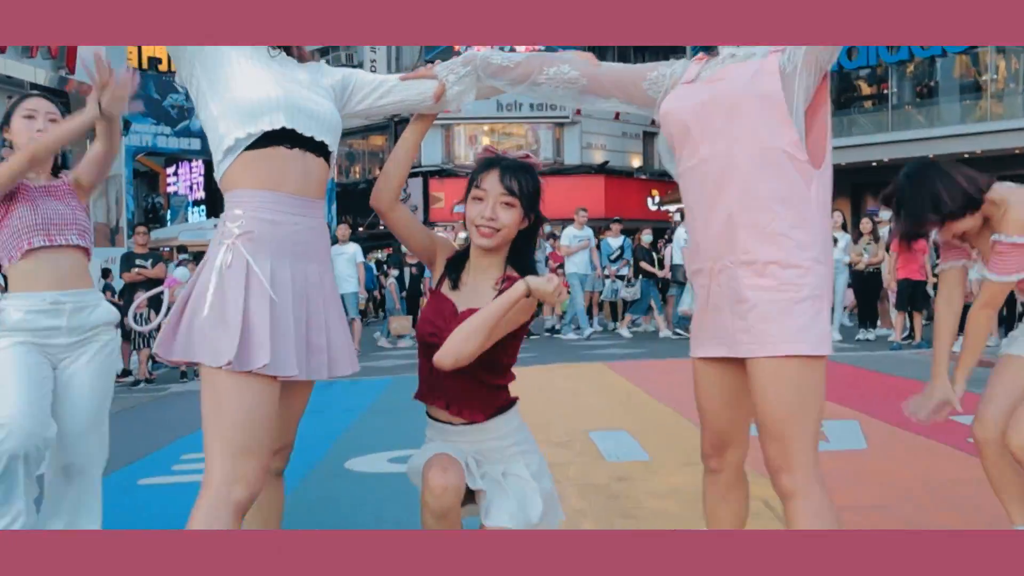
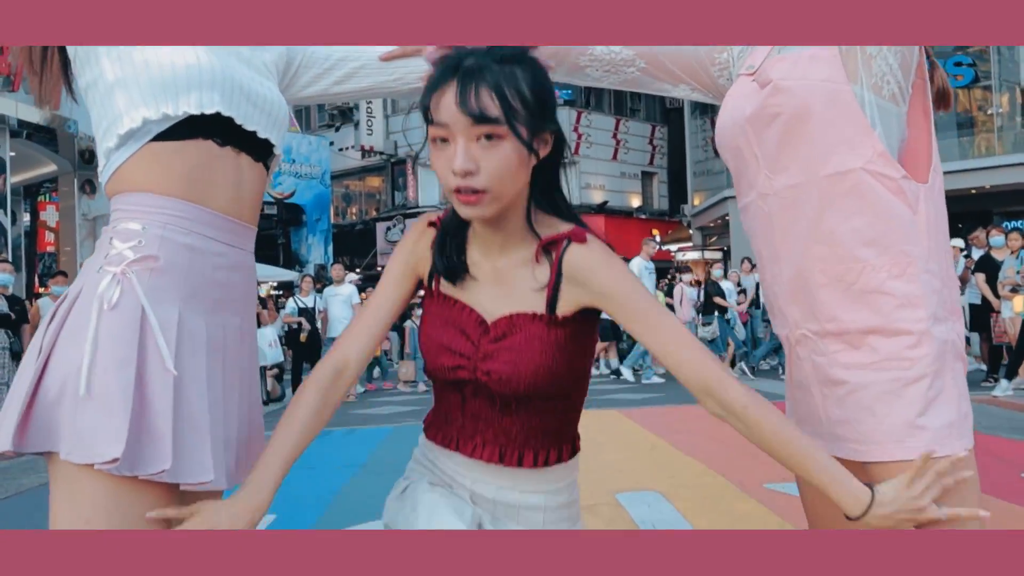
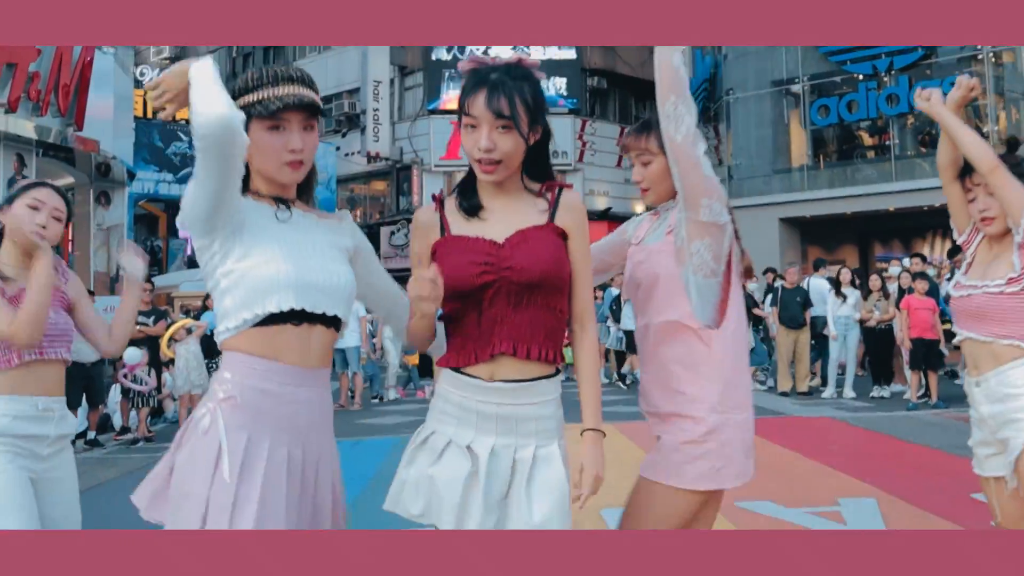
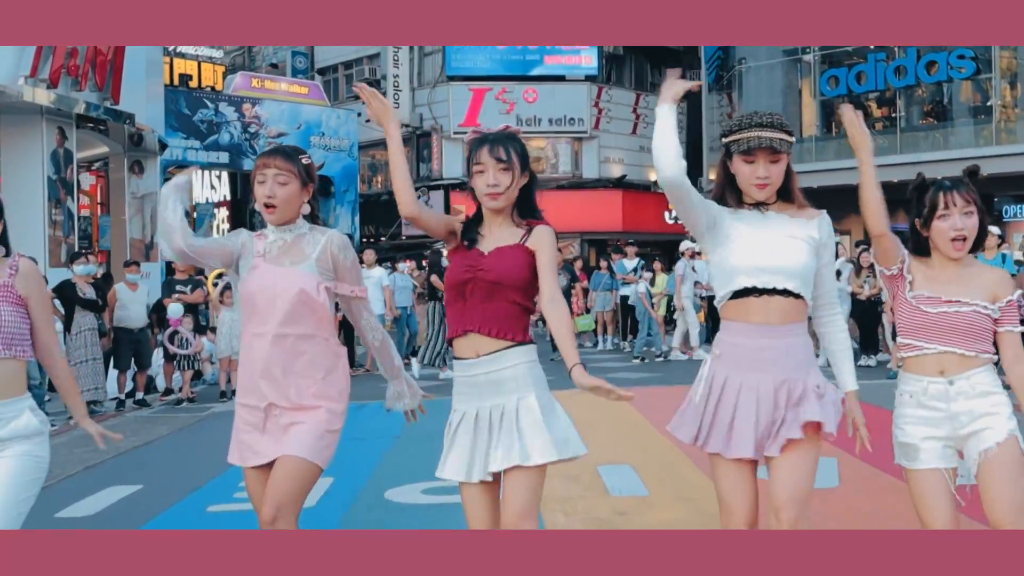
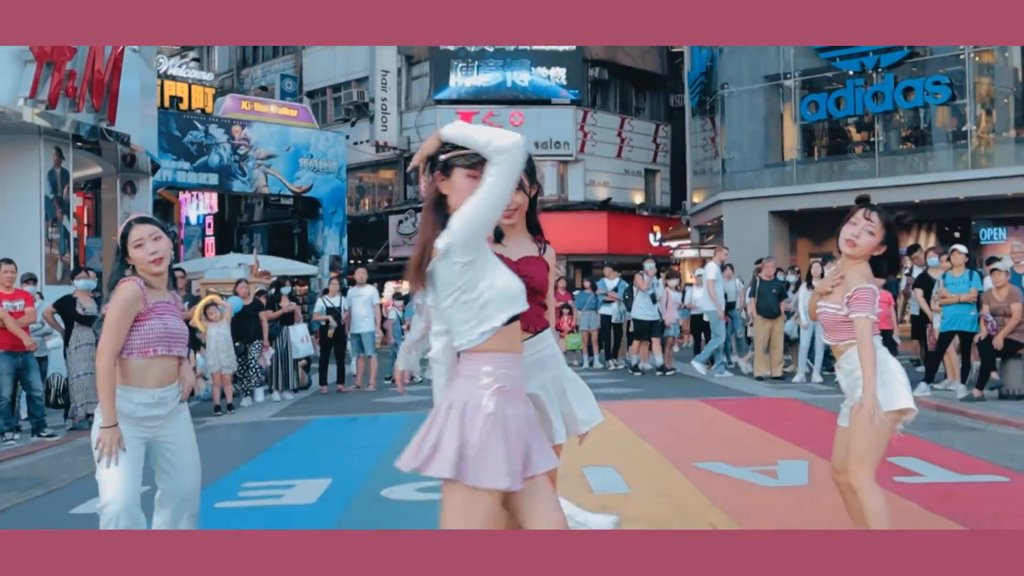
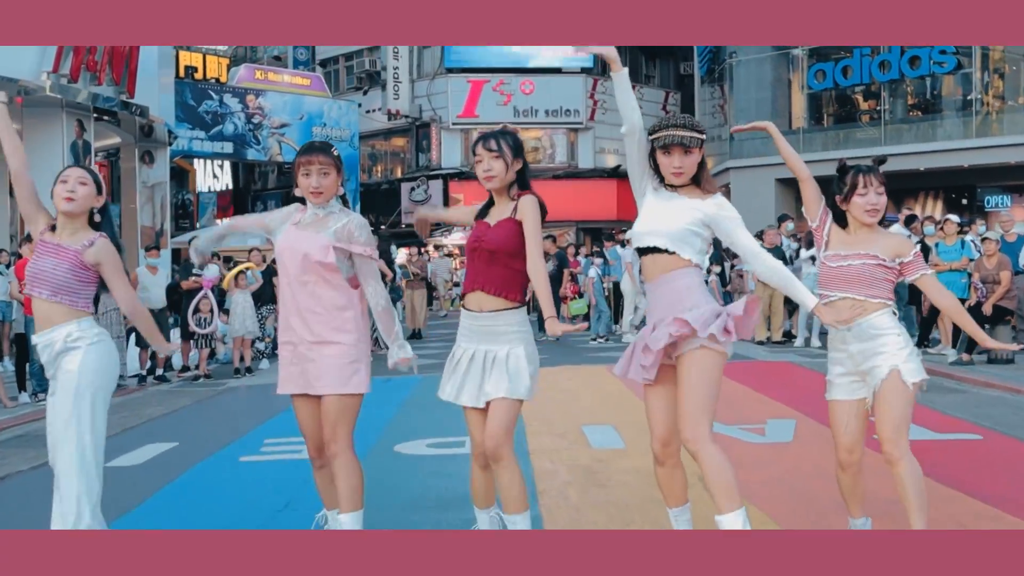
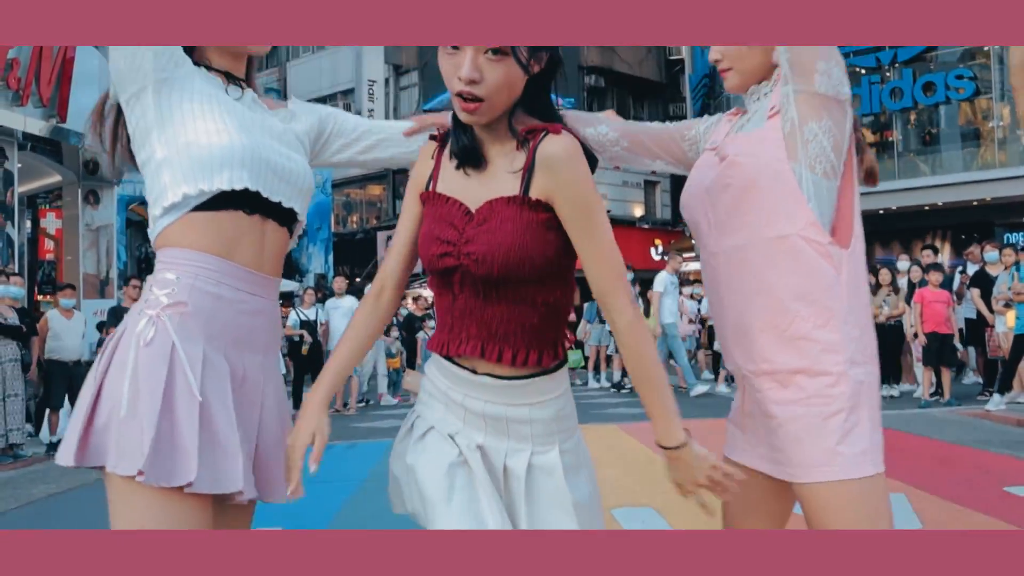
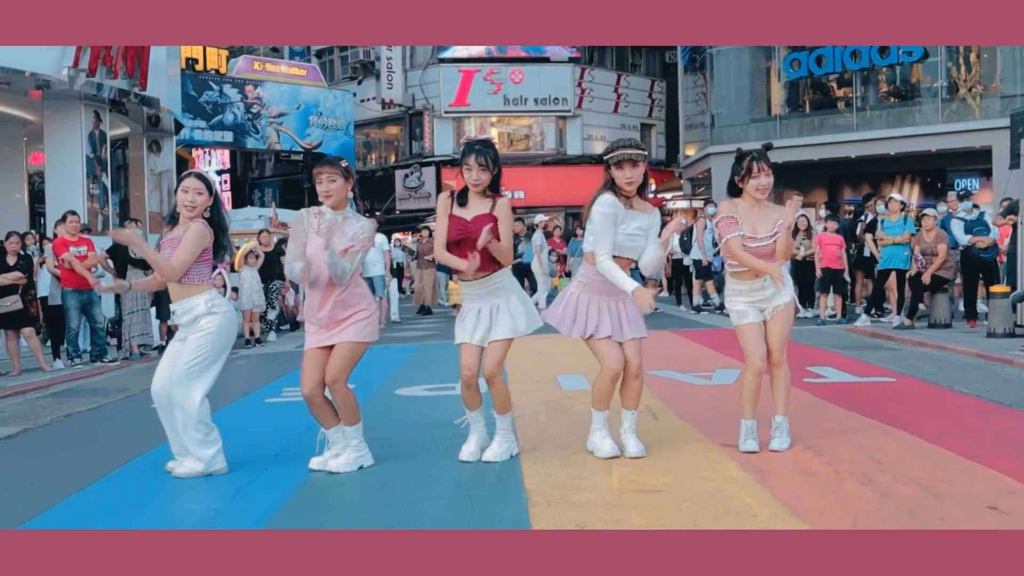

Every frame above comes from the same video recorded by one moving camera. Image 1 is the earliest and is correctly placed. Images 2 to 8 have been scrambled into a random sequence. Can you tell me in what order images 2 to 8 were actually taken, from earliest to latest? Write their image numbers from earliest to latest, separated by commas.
2, 7, 3, 5, 8, 6, 4
